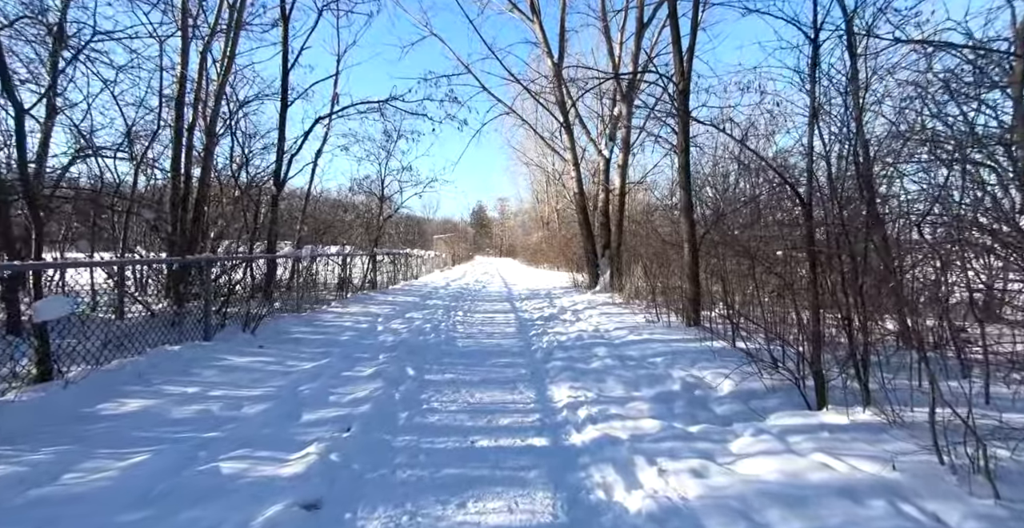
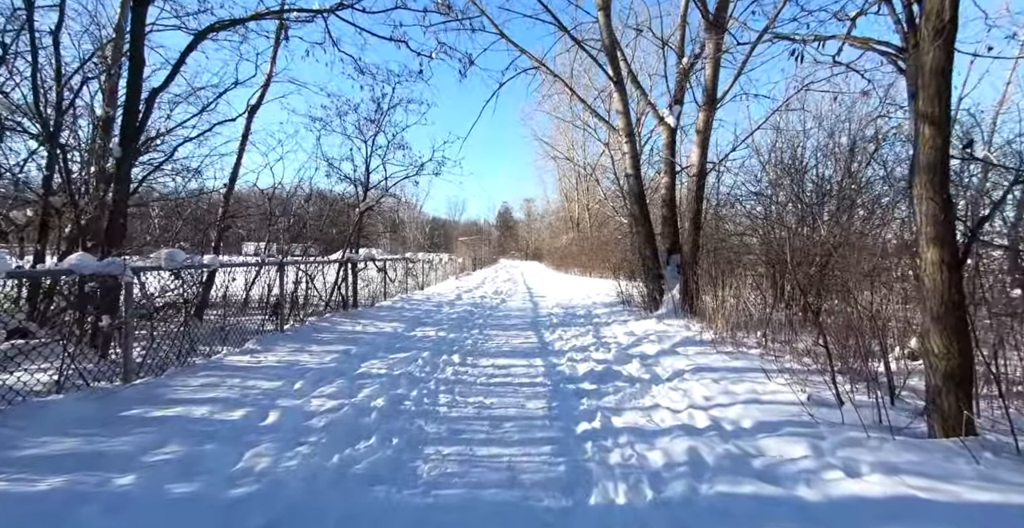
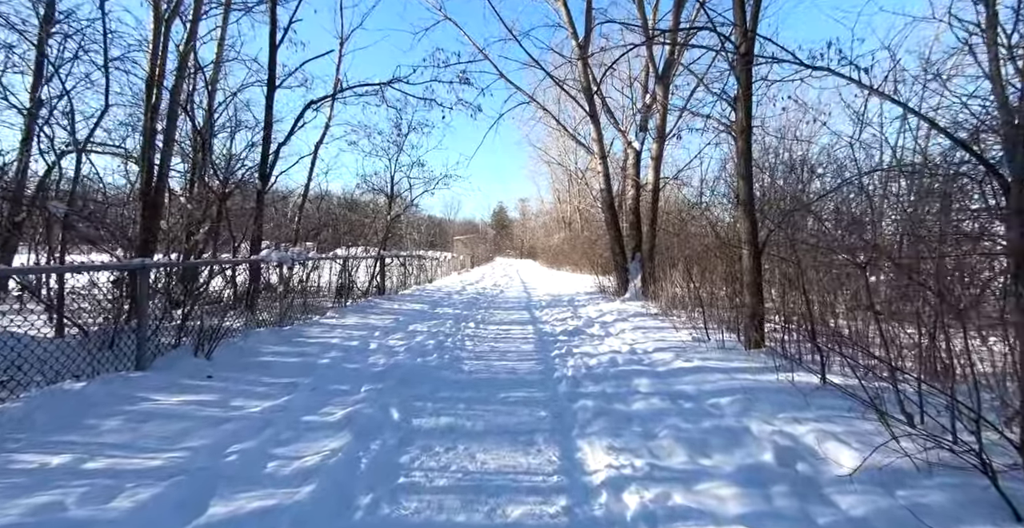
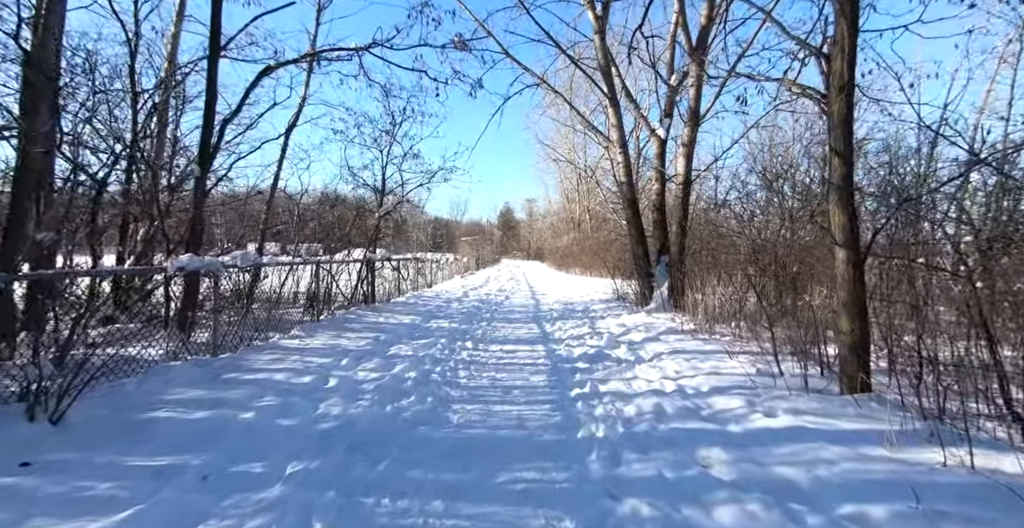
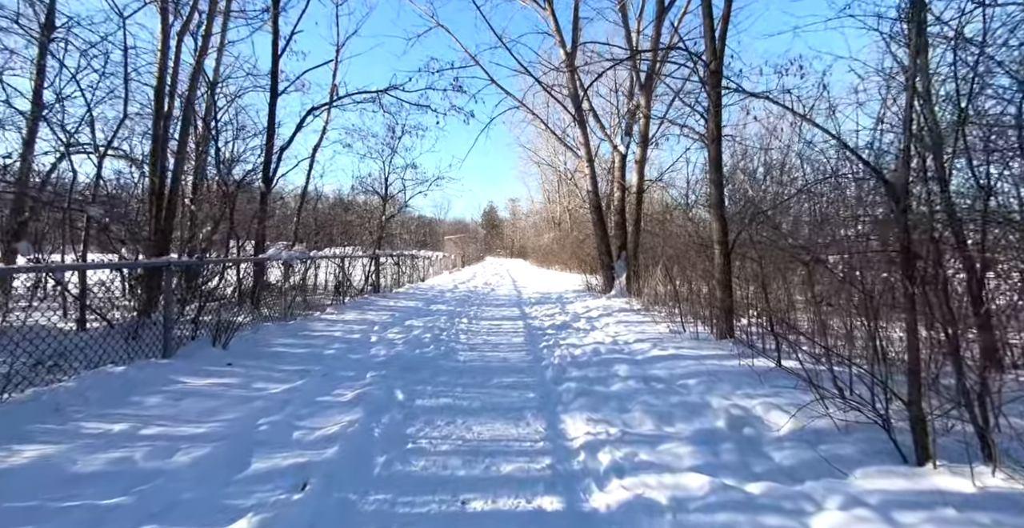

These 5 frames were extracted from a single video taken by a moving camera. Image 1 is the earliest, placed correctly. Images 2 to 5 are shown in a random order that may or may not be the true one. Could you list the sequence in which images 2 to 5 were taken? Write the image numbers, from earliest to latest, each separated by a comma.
5, 3, 4, 2
